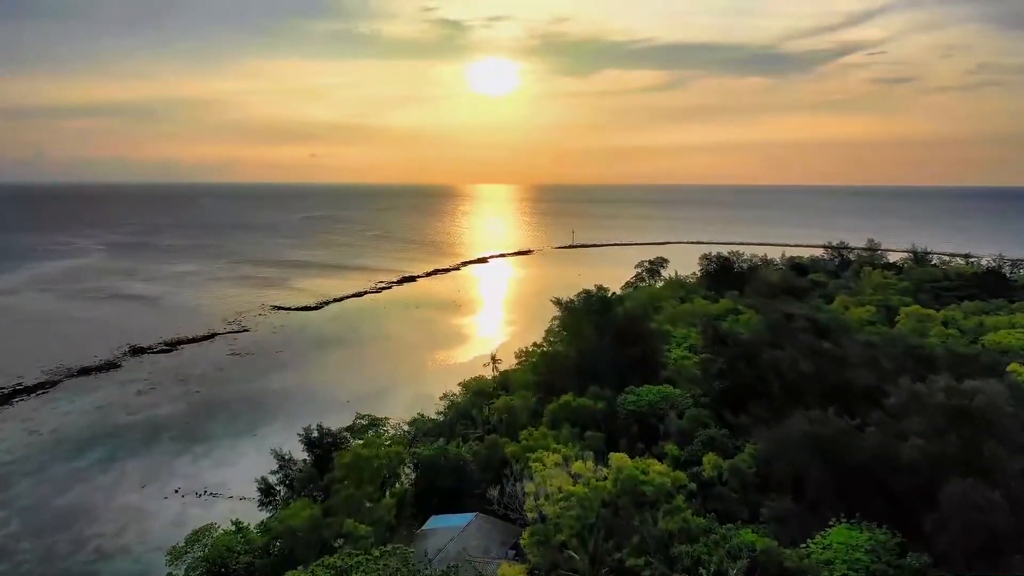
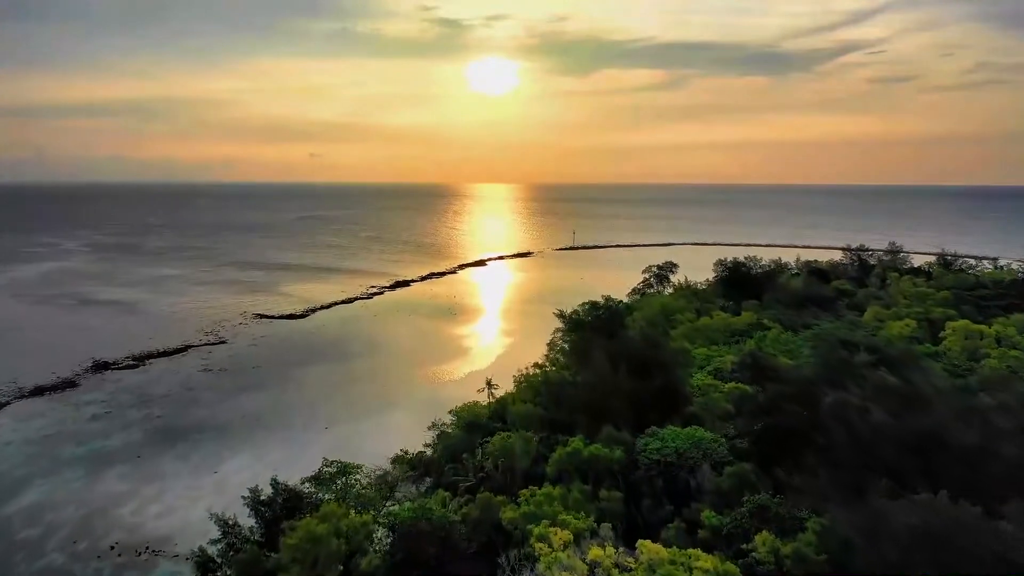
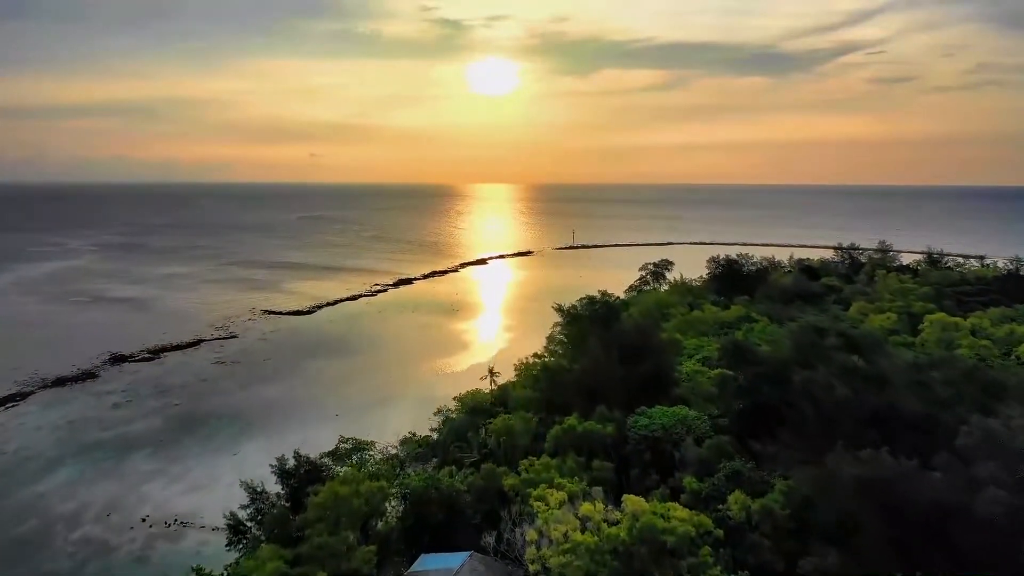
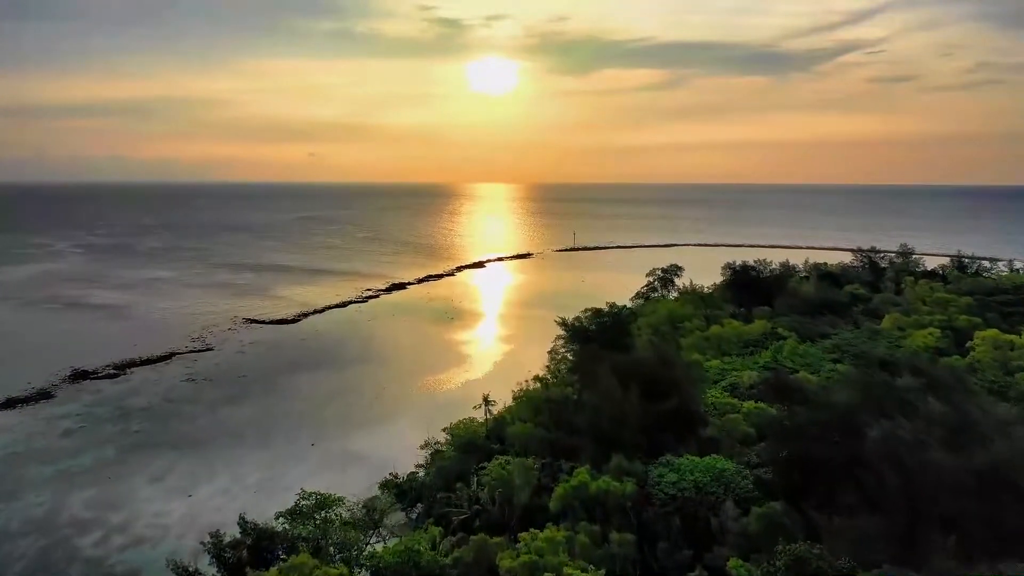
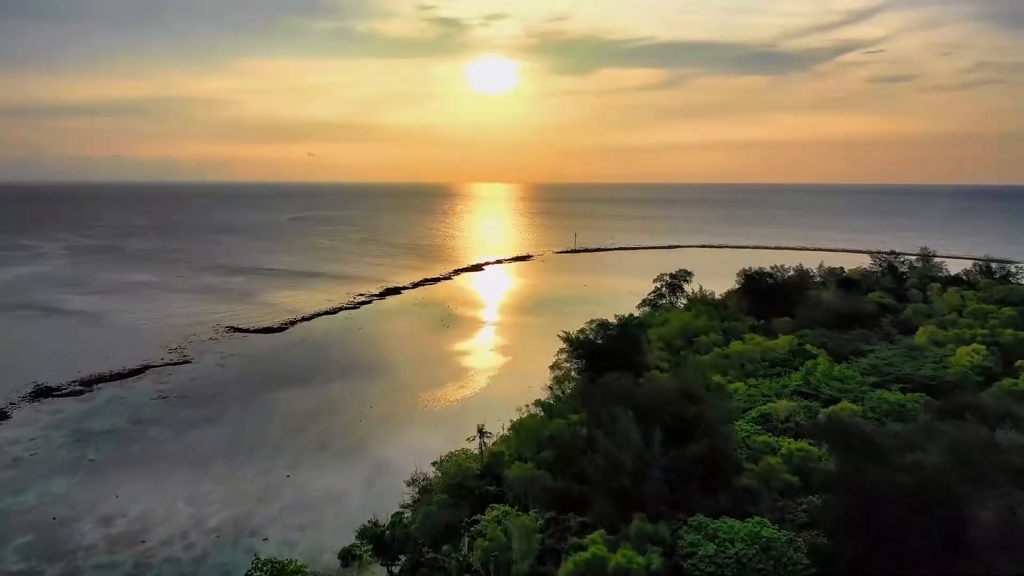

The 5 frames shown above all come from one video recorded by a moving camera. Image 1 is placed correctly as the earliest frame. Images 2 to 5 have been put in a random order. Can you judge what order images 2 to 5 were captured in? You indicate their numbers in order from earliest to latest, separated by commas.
3, 2, 4, 5
